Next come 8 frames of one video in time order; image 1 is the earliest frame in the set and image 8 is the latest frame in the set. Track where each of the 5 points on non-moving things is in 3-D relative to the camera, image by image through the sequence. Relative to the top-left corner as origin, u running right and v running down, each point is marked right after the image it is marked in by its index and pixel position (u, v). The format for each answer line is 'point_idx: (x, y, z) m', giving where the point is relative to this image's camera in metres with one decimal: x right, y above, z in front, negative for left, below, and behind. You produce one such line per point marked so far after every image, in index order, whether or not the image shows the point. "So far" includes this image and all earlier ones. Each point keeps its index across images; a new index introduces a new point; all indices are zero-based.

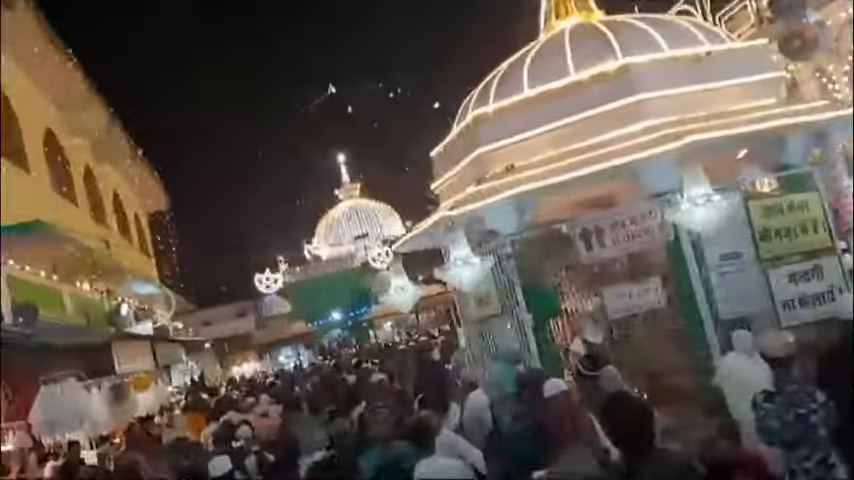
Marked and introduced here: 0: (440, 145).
0: (+0.1, +1.0, +9.7) m
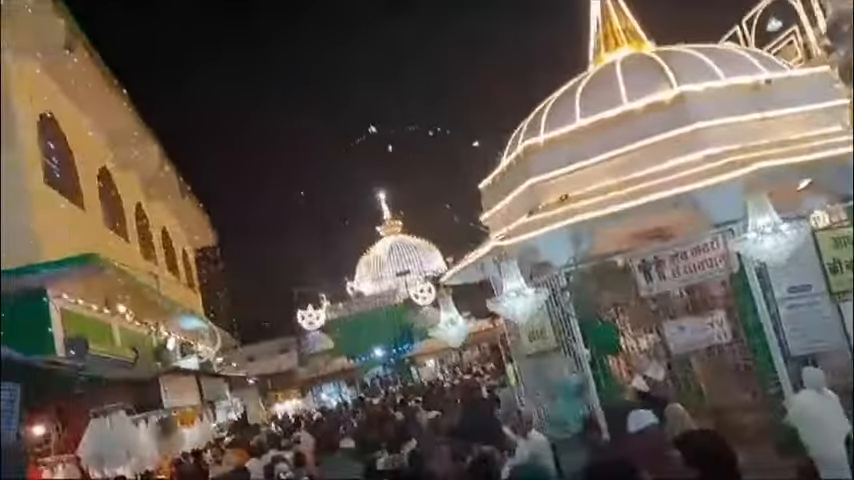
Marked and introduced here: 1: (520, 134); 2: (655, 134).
0: (+0.7, +0.7, +9.6) m
1: (+1.0, +1.1, +8.9) m
2: (+2.0, +0.9, +7.5) m
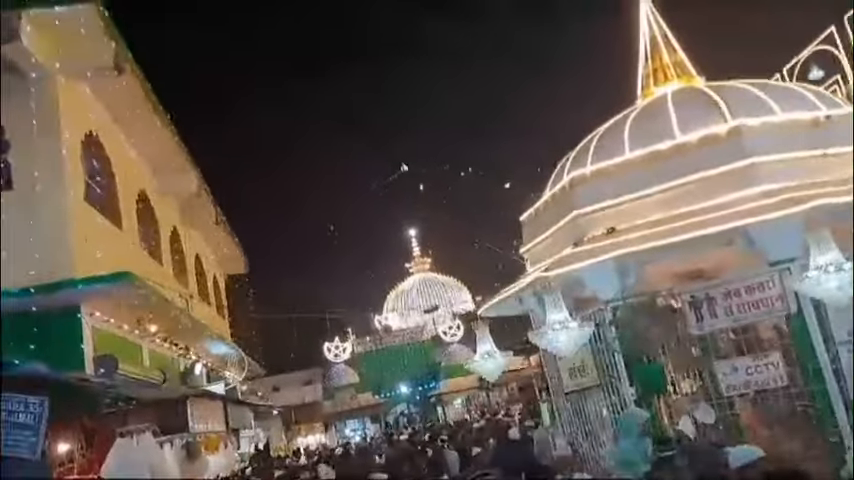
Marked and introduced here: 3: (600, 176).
0: (+1.1, +0.3, +9.4) m
1: (+1.4, +0.8, +8.7) m
2: (+2.3, +0.6, +7.3) m
3: (+1.6, +0.6, +7.9) m
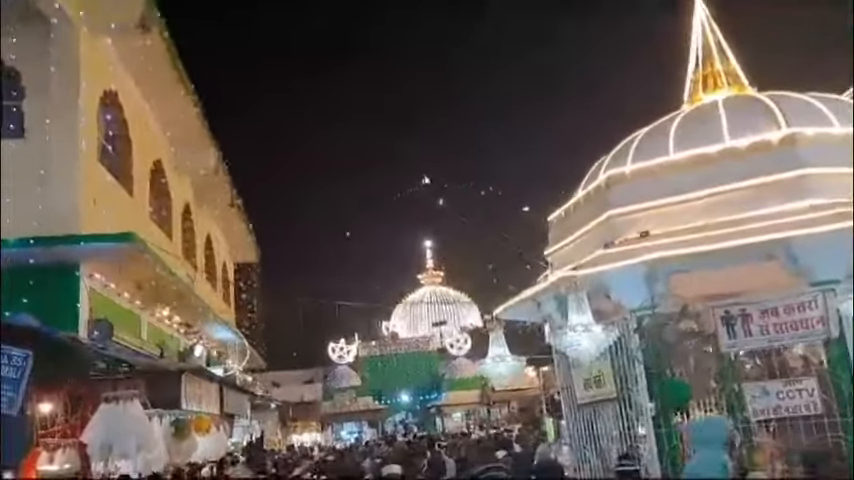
0: (+1.4, +0.3, +8.9) m
1: (+1.7, +0.7, +8.3) m
2: (+2.6, +0.5, +6.8) m
3: (+1.9, +0.6, +7.5) m
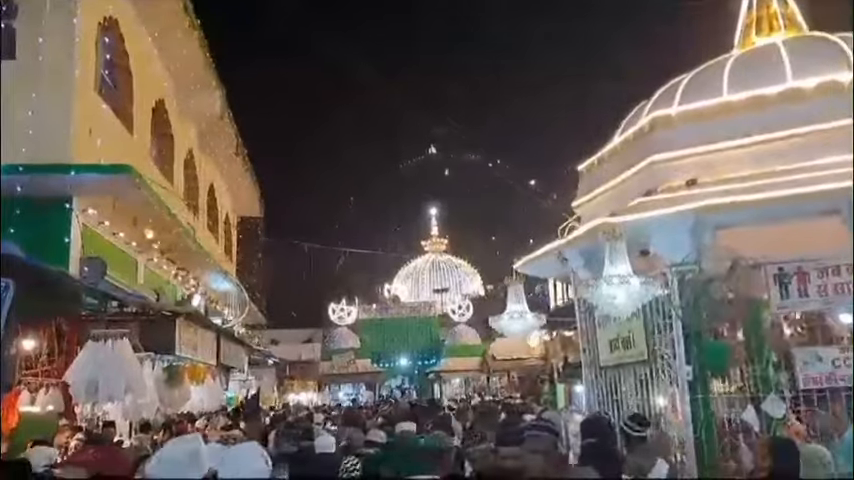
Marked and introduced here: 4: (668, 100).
0: (+1.6, +0.8, +8.3) m
1: (+1.9, +1.1, +7.6) m
2: (+2.8, +0.8, +6.2) m
3: (+2.0, +0.9, +6.8) m
4: (+2.0, +1.2, +7.3) m
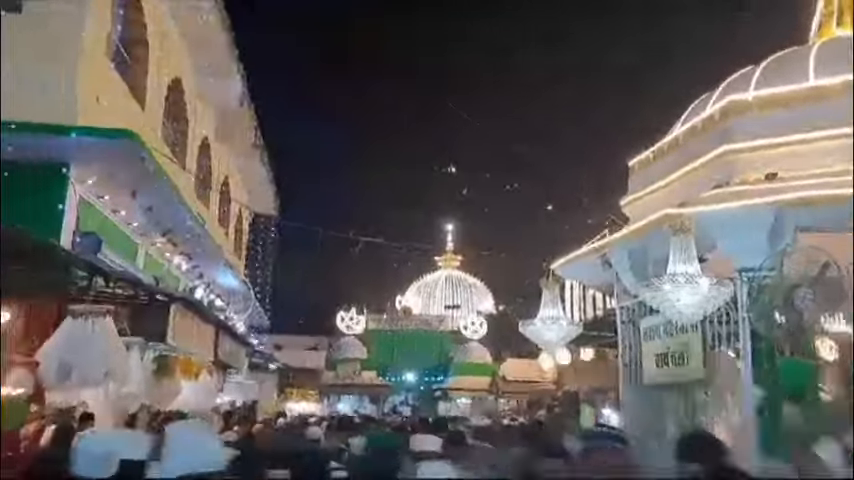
0: (+1.8, +0.7, +7.4) m
1: (+2.2, +1.1, +6.7) m
2: (+3.0, +0.8, +5.3) m
3: (+2.3, +0.9, +5.9) m
4: (+2.3, +1.1, +6.5) m
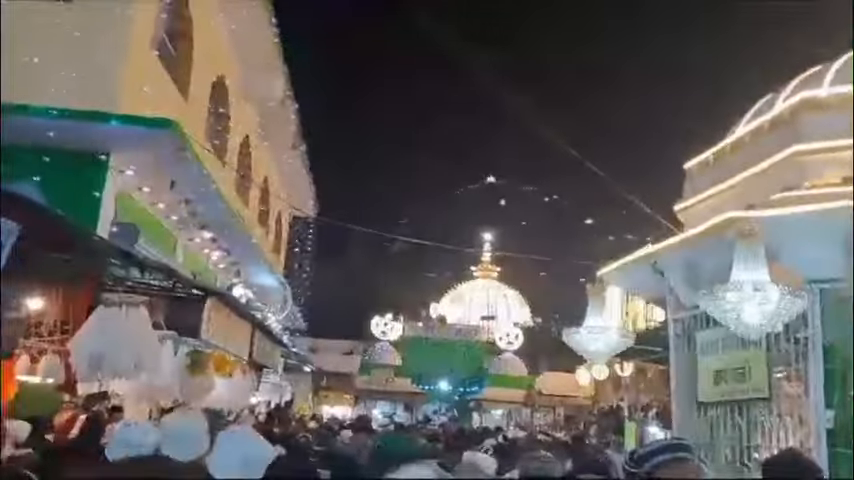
0: (+2.2, +0.7, +7.1) m
1: (+2.5, +1.0, +6.4) m
2: (+3.3, +0.7, +4.9) m
3: (+2.6, +0.8, +5.6) m
4: (+2.7, +1.0, +6.1) m
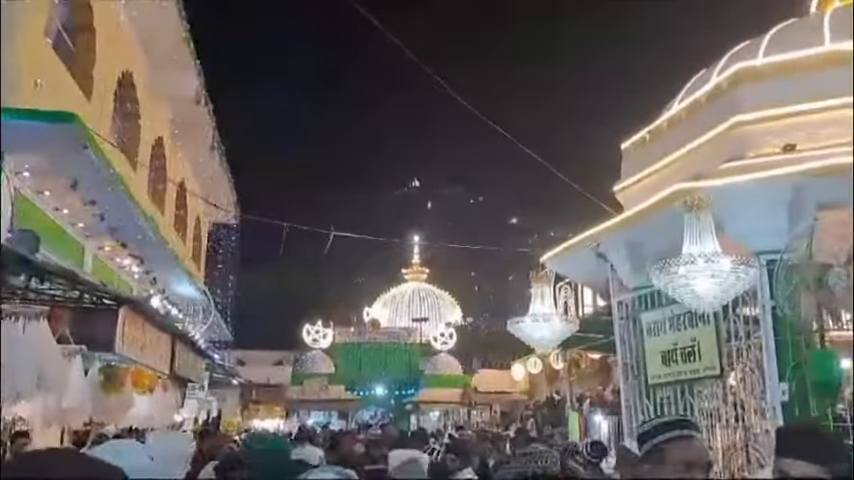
0: (+1.6, +0.8, +6.8) m
1: (+2.0, +1.2, +6.1) m
2: (+2.9, +0.9, +4.7) m
3: (+2.2, +1.0, +5.3) m
4: (+2.1, +1.2, +5.9) m
